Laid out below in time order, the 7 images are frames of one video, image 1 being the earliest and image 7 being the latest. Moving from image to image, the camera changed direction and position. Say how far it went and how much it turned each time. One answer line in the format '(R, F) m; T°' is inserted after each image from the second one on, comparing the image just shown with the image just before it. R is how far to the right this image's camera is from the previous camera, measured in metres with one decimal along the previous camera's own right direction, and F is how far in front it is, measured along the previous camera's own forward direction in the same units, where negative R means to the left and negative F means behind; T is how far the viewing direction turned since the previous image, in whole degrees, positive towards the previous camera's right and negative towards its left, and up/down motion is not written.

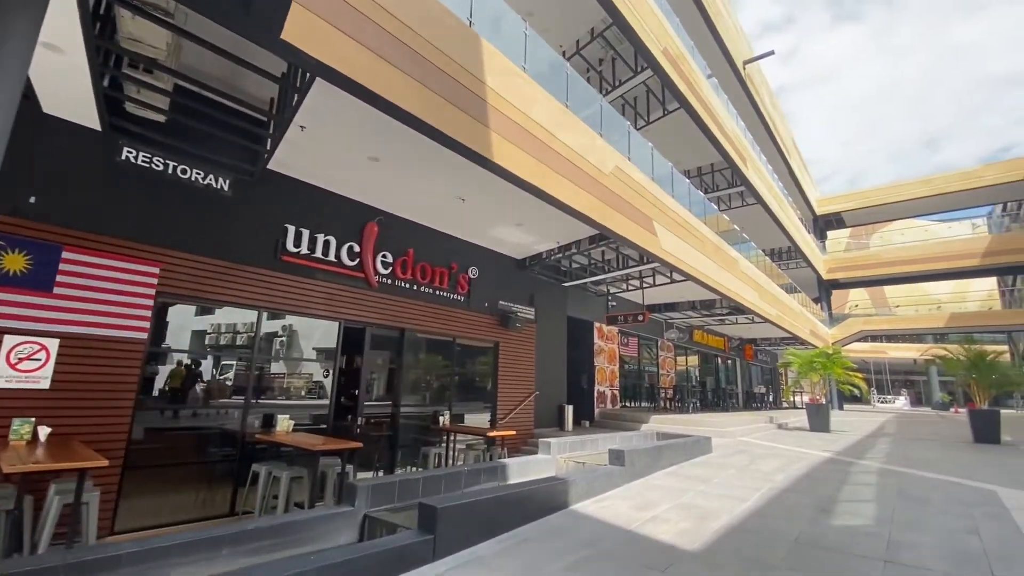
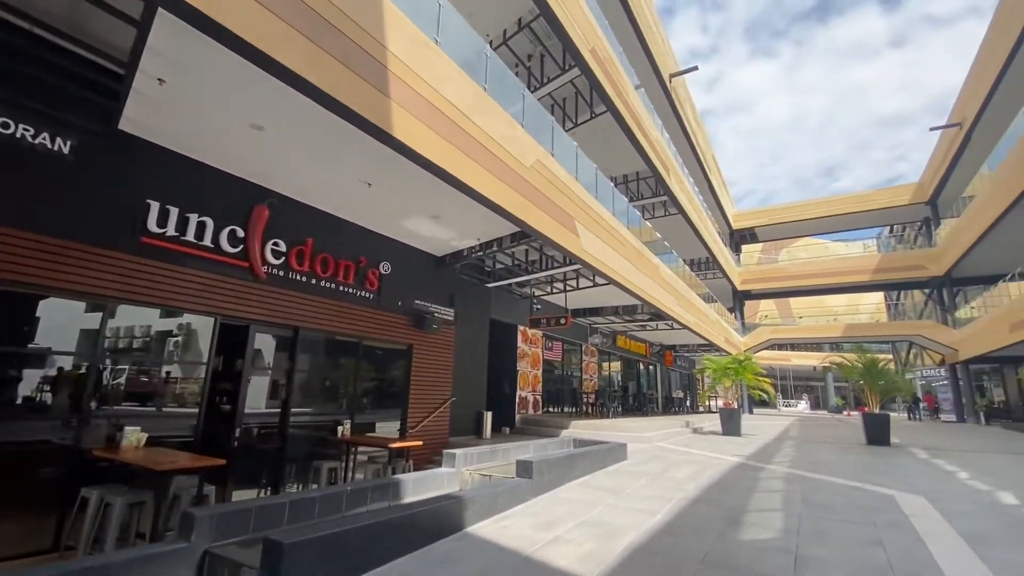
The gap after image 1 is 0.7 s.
(+0.3, +0.5) m; +8°
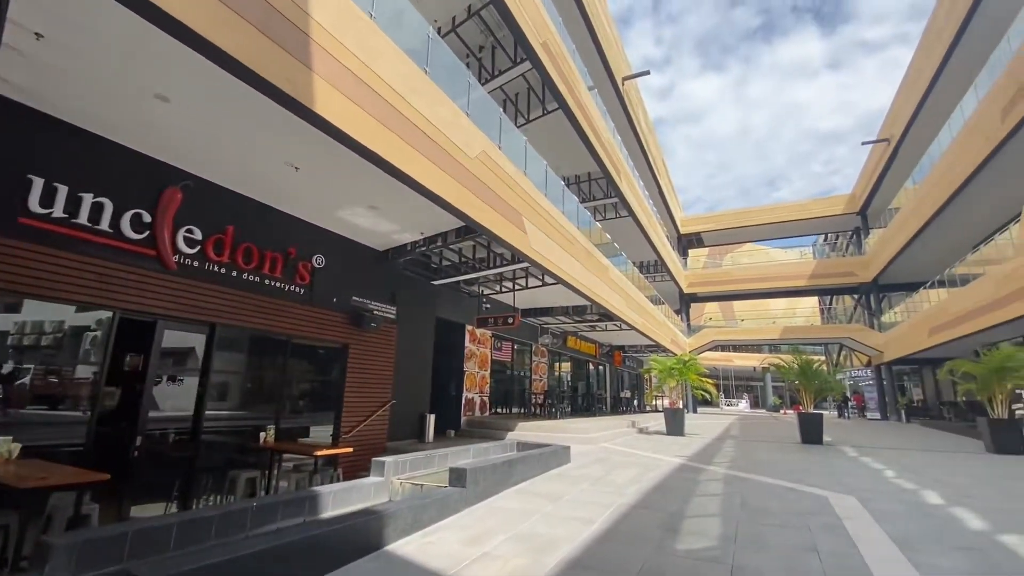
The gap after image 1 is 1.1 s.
(+0.2, +0.3) m; +5°
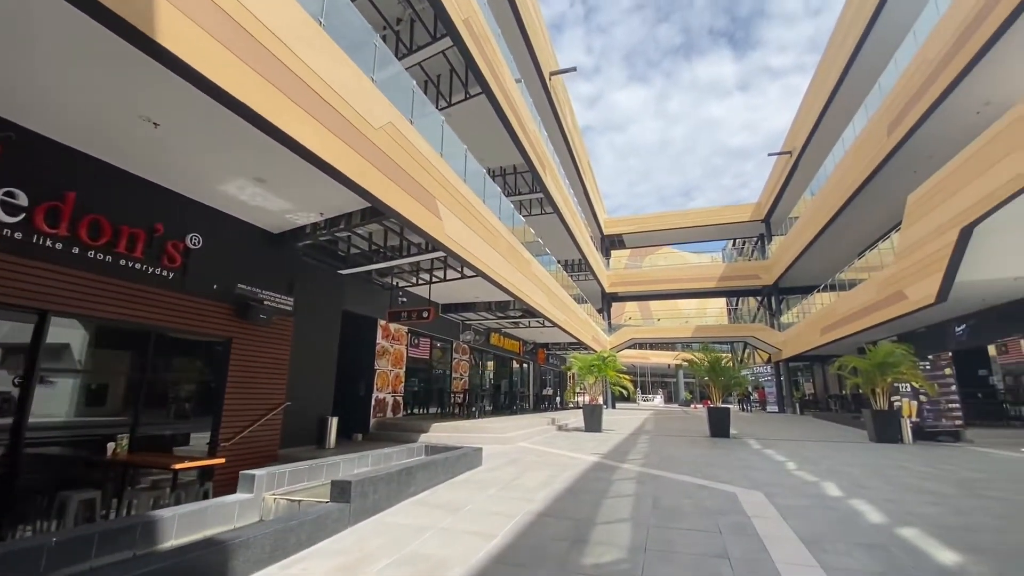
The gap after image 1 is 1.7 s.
(+0.3, +0.5) m; +8°
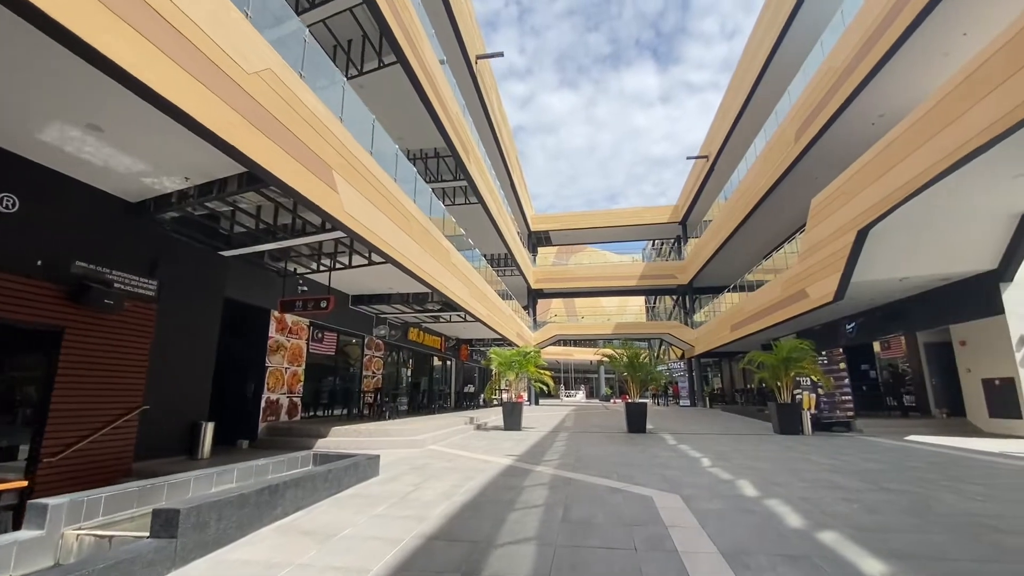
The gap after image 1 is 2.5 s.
(+0.3, +0.7) m; +9°
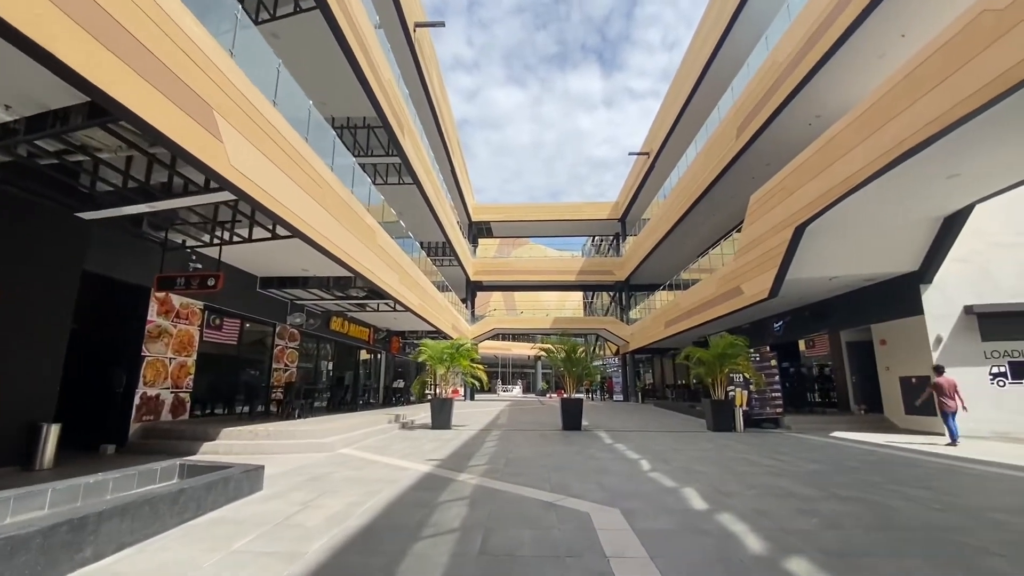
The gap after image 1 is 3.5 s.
(+0.2, +0.8) m; +7°
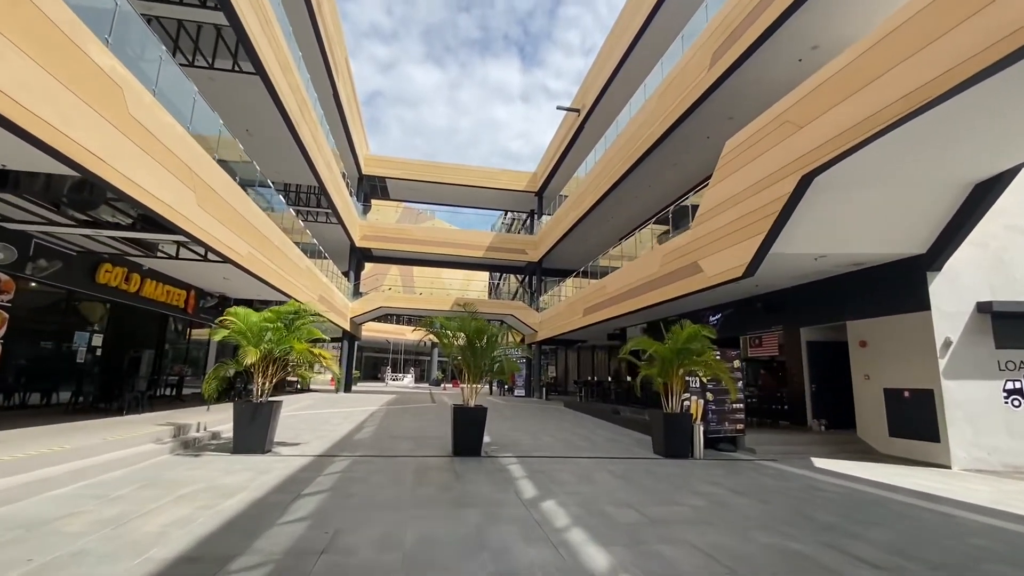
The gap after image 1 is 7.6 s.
(+0.4, +4.0) m; +11°
